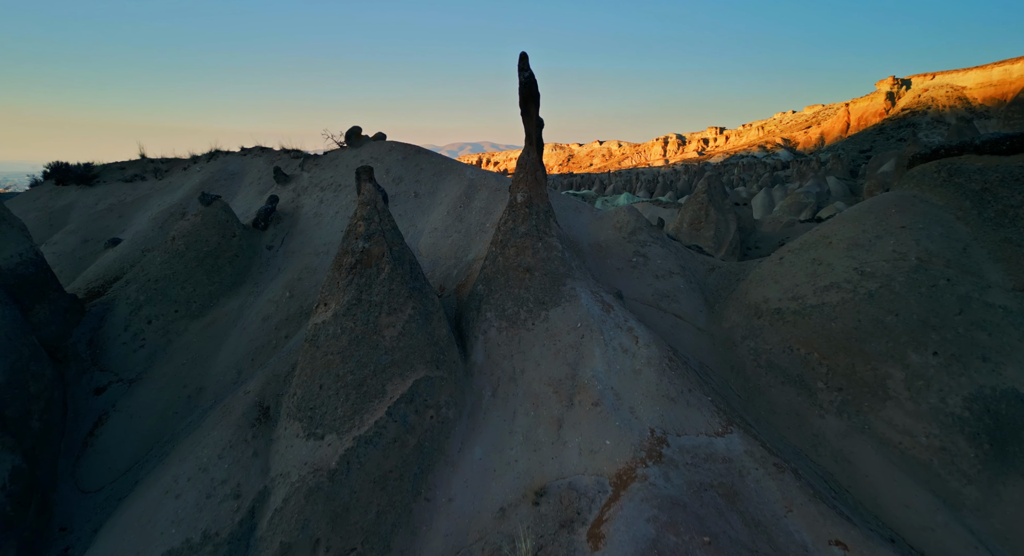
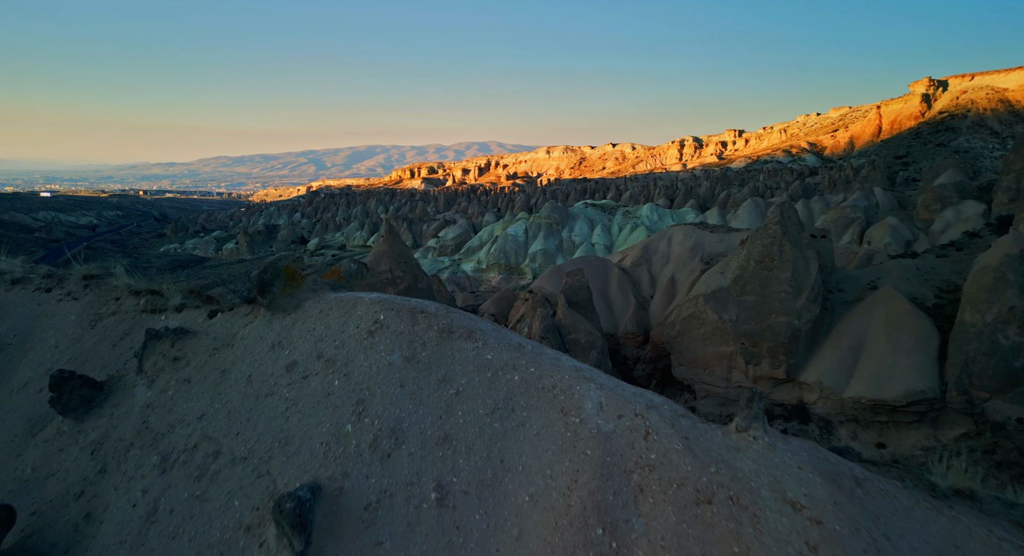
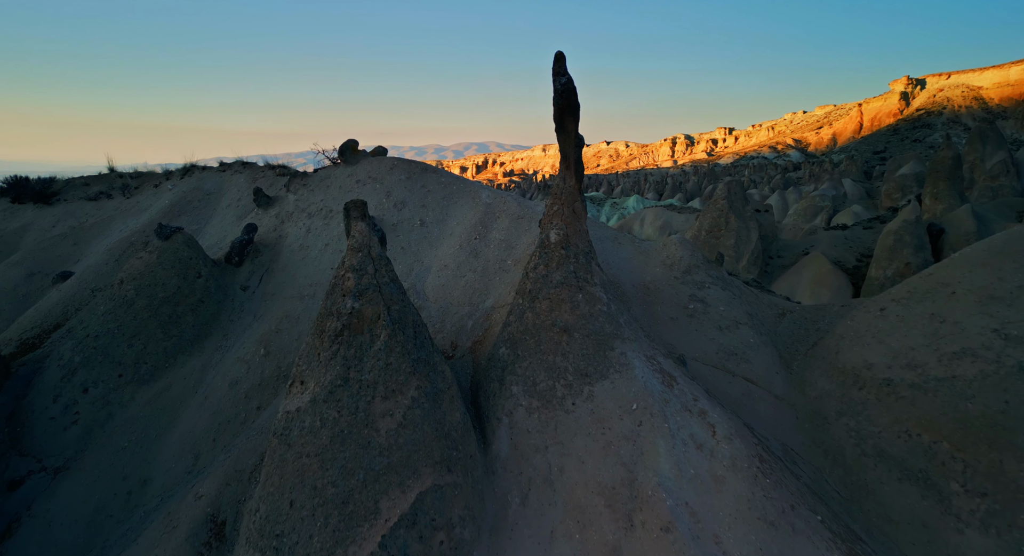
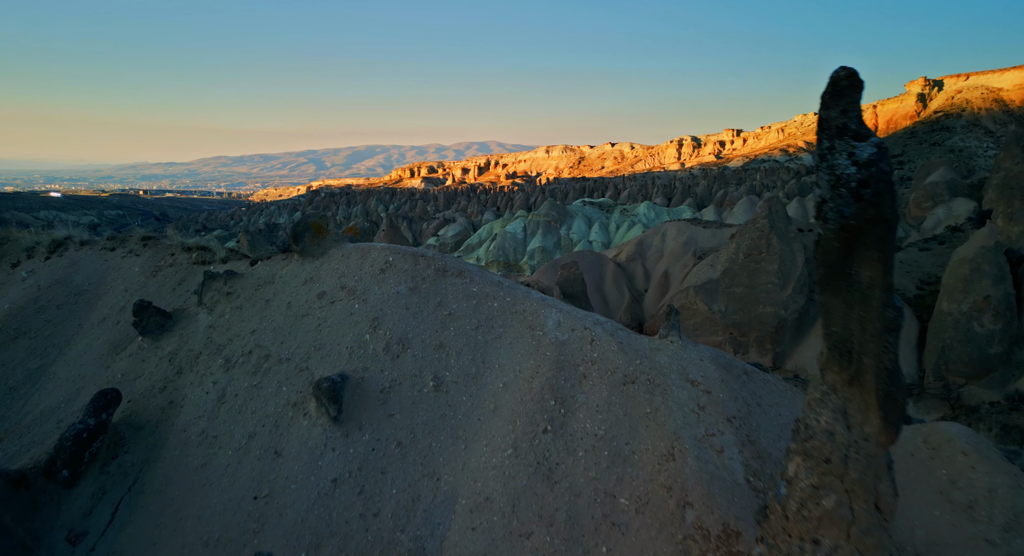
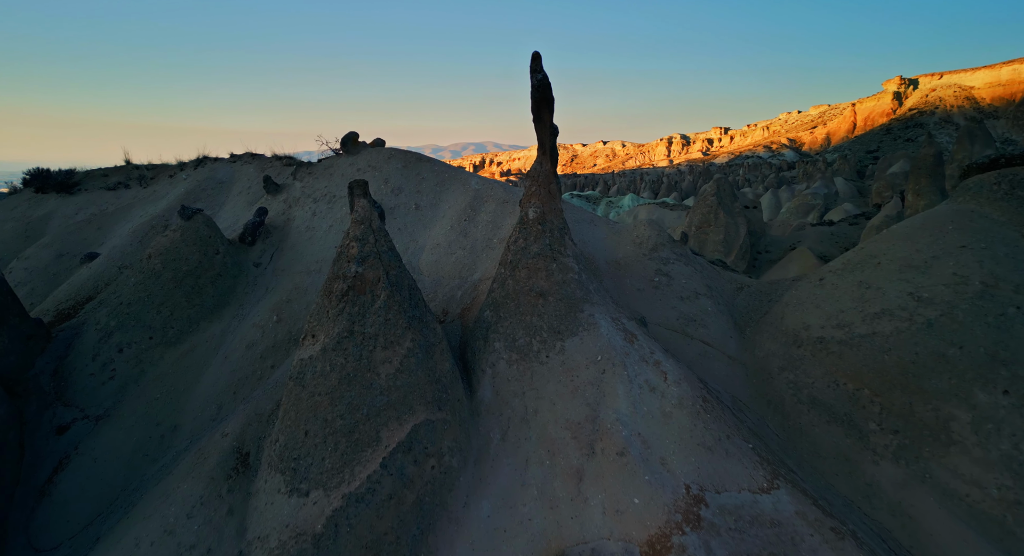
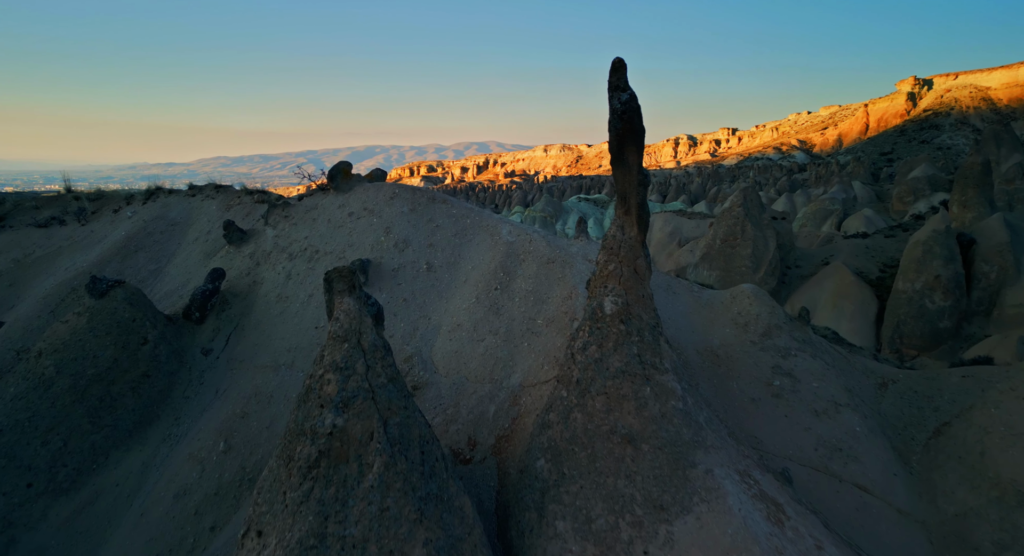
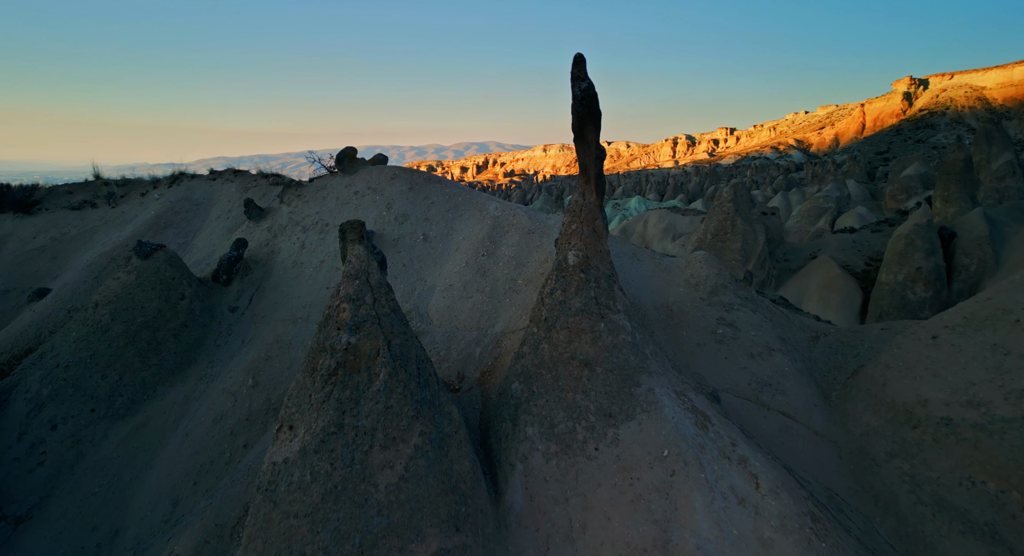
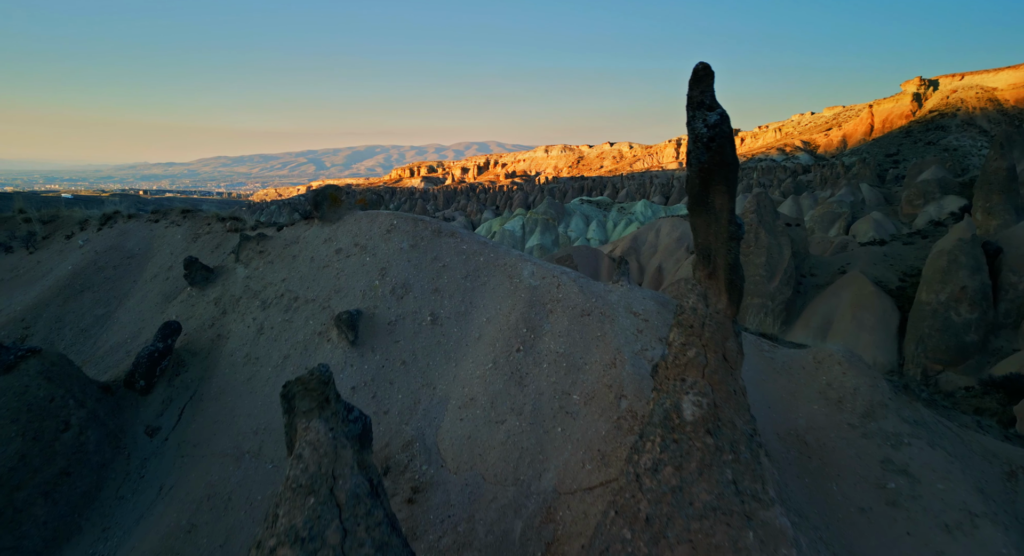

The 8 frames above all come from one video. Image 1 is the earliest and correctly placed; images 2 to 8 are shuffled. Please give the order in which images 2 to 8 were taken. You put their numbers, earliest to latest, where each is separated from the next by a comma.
5, 3, 7, 6, 8, 4, 2
